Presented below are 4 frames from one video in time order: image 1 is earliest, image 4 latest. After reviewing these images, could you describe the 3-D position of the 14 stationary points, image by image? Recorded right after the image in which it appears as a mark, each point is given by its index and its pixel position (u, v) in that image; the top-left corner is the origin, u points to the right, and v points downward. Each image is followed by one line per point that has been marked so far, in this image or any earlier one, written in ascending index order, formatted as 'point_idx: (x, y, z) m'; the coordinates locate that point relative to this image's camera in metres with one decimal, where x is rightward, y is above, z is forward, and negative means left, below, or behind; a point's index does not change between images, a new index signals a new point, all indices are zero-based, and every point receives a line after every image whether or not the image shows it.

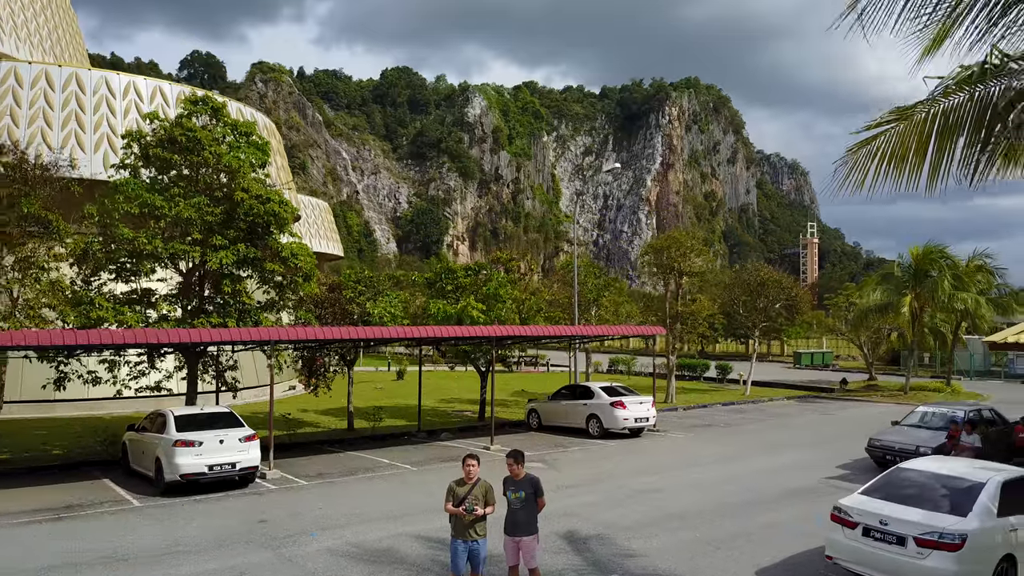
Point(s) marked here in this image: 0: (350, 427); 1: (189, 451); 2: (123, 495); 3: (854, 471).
0: (-4.0, -3.5, +18.1) m
1: (-5.0, -2.5, +11.1) m
2: (-6.1, -3.3, +11.4) m
3: (+6.1, -3.3, +12.8) m
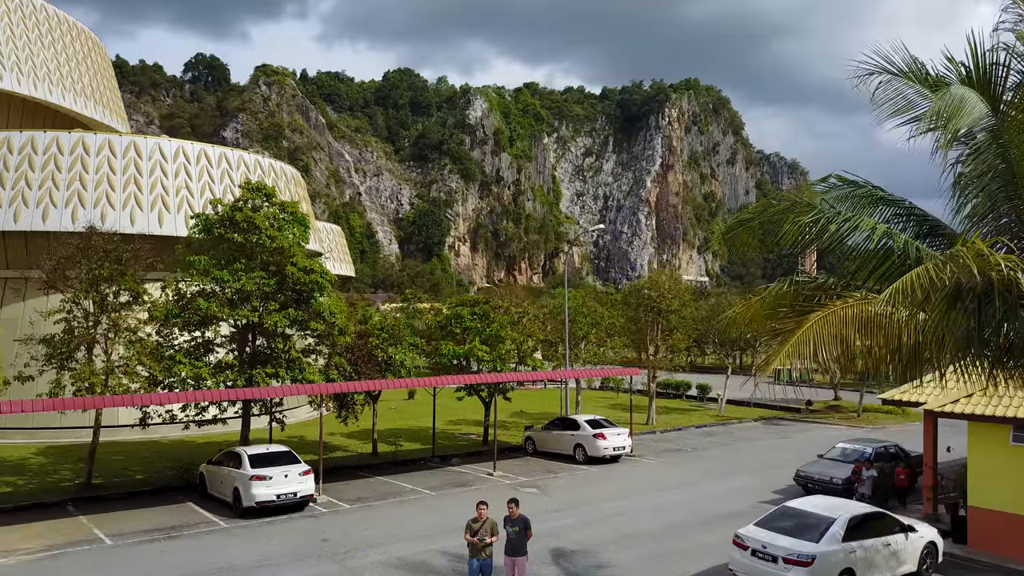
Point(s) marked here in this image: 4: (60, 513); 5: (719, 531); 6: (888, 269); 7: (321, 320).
0: (-4.1, -4.8, +21.4) m
1: (-5.0, -3.9, +14.4) m
2: (-6.2, -4.7, +14.7) m
3: (+6.1, -4.6, +16.1) m
4: (-9.3, -4.6, +14.9) m
5: (+3.9, -4.6, +13.6) m
6: (+4.0, +0.2, +7.7) m
7: (-4.9, -0.9, +18.8) m
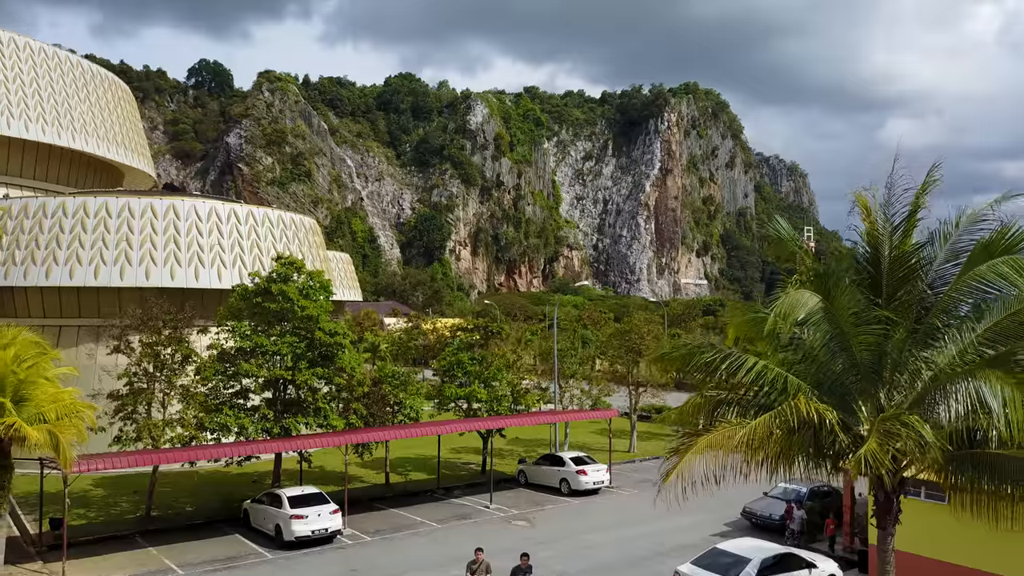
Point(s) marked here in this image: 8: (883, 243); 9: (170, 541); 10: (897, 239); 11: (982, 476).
0: (-4.2, -6.6, +24.6) m
1: (-5.2, -5.7, +17.6) m
2: (-6.3, -6.4, +17.9) m
3: (+5.9, -6.4, +19.2) m
4: (-9.5, -6.4, +18.1) m
5: (+3.7, -6.4, +16.8) m
6: (+3.8, -1.6, +10.8) m
7: (-5.1, -2.6, +21.9) m
8: (+5.4, +0.7, +10.6) m
9: (-8.7, -6.4, +18.4) m
10: (+5.6, +0.7, +10.6) m
11: (+6.0, -2.4, +9.1) m
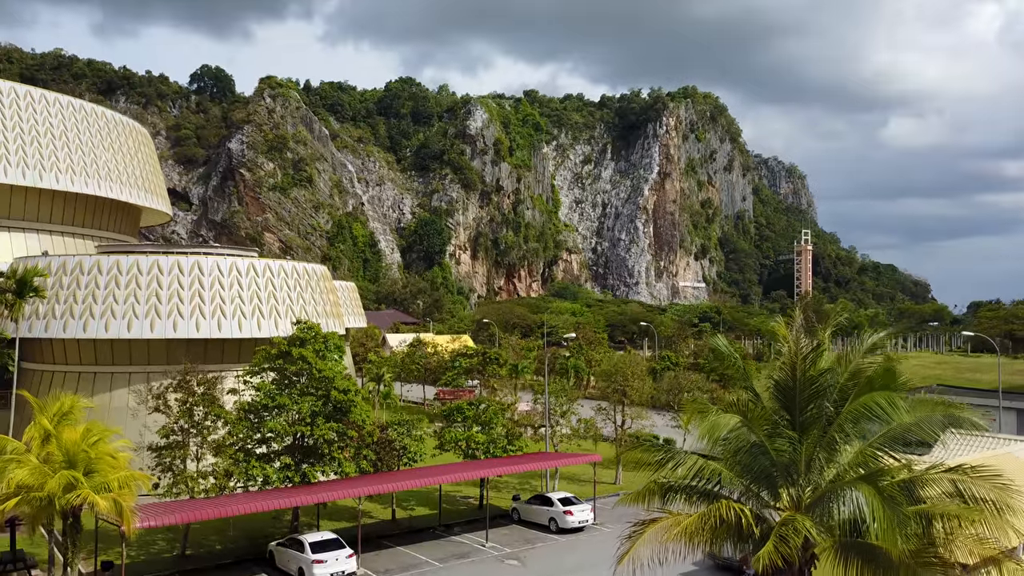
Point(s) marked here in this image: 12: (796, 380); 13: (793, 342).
0: (-4.4, -8.7, +27.2) m
1: (-5.4, -7.8, +20.3) m
2: (-6.6, -8.5, +20.5) m
3: (+5.7, -8.5, +21.9) m
4: (-9.7, -8.5, +20.8) m
5: (+3.5, -8.5, +19.5) m
6: (+3.6, -3.7, +13.5) m
7: (-5.3, -4.7, +24.6) m
8: (+5.2, -1.4, +13.3) m
9: (-8.9, -8.5, +21.1) m
10: (+5.4, -1.4, +13.2) m
11: (+5.8, -4.5, +11.8) m
12: (+5.2, -1.7, +13.3) m
13: (+5.2, -1.0, +13.4) m
